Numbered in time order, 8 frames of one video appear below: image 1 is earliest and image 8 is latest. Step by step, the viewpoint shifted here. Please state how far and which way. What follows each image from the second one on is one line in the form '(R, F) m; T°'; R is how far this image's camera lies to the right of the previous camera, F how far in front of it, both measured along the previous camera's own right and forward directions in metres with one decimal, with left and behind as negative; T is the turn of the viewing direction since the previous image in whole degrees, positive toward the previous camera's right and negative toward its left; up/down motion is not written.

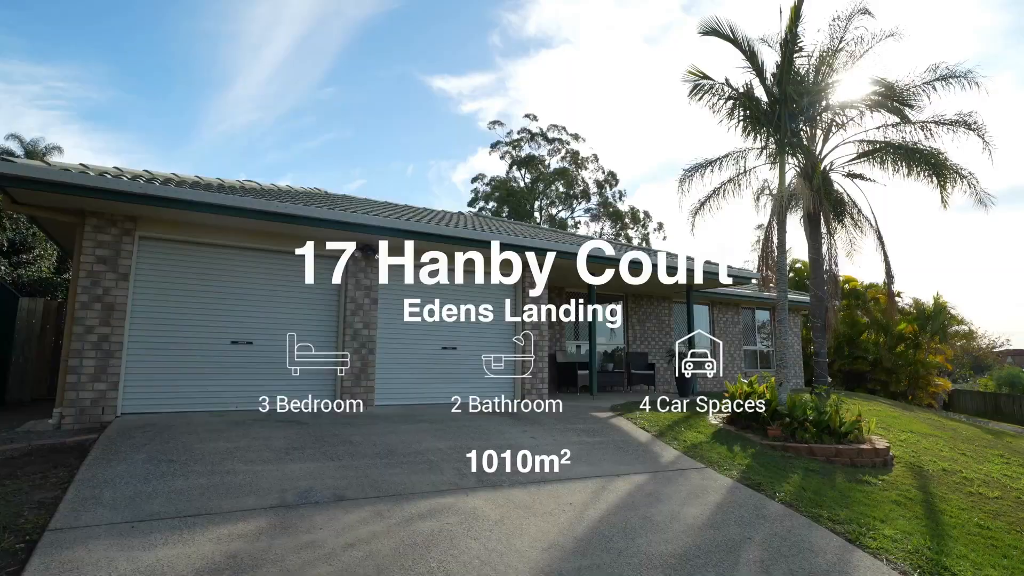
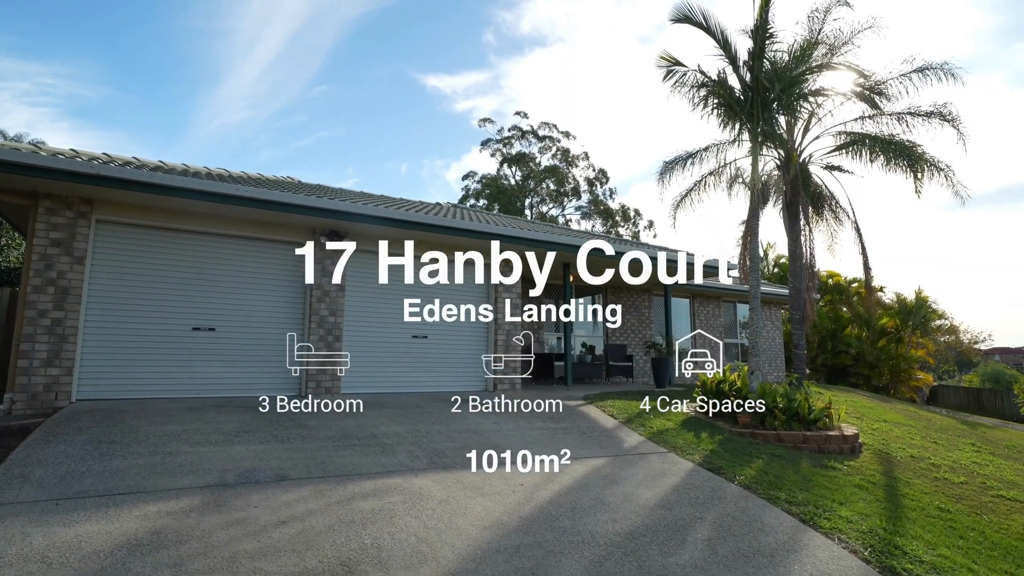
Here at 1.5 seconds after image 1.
(+0.4, +0.1) m; +1°
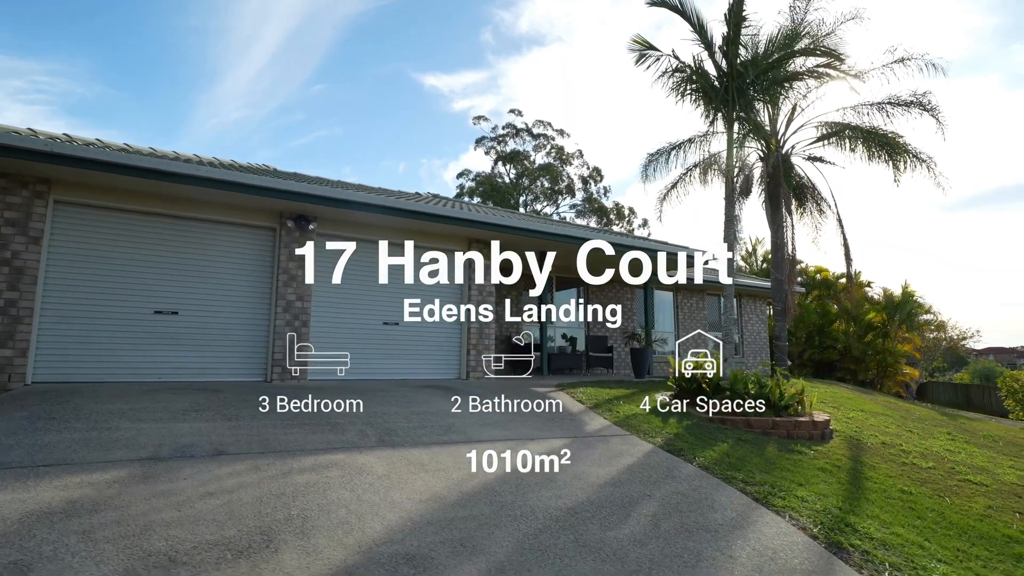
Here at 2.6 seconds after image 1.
(+0.4, +0.1) m; 0°
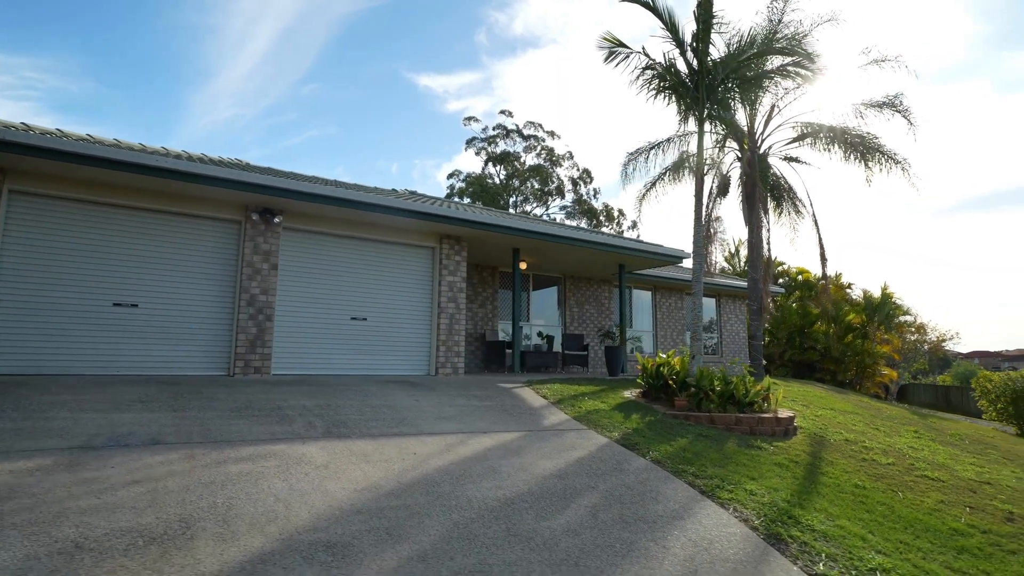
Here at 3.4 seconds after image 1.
(+0.4, 0.0) m; +1°
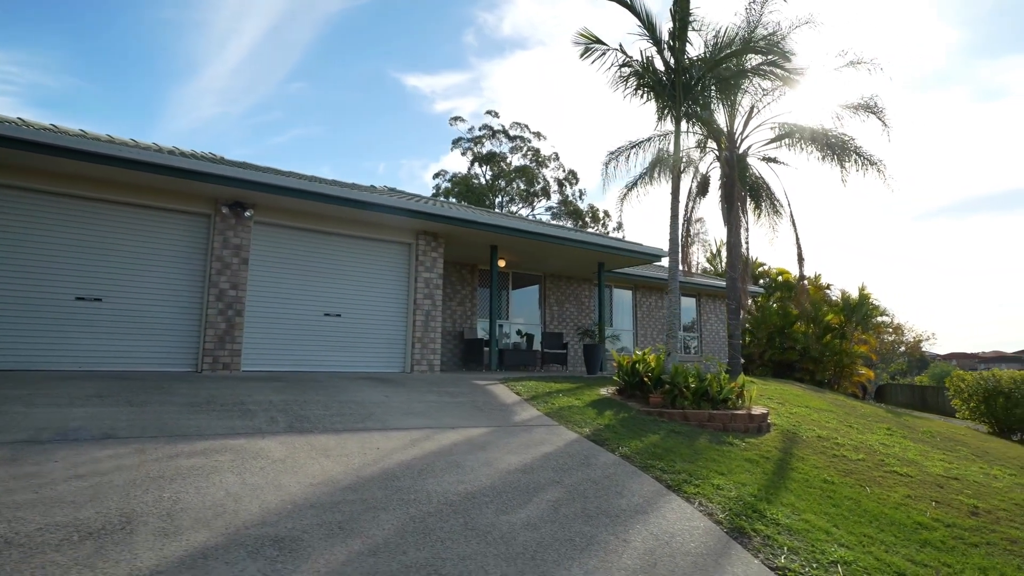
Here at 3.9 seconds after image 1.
(+0.2, +0.1) m; +1°
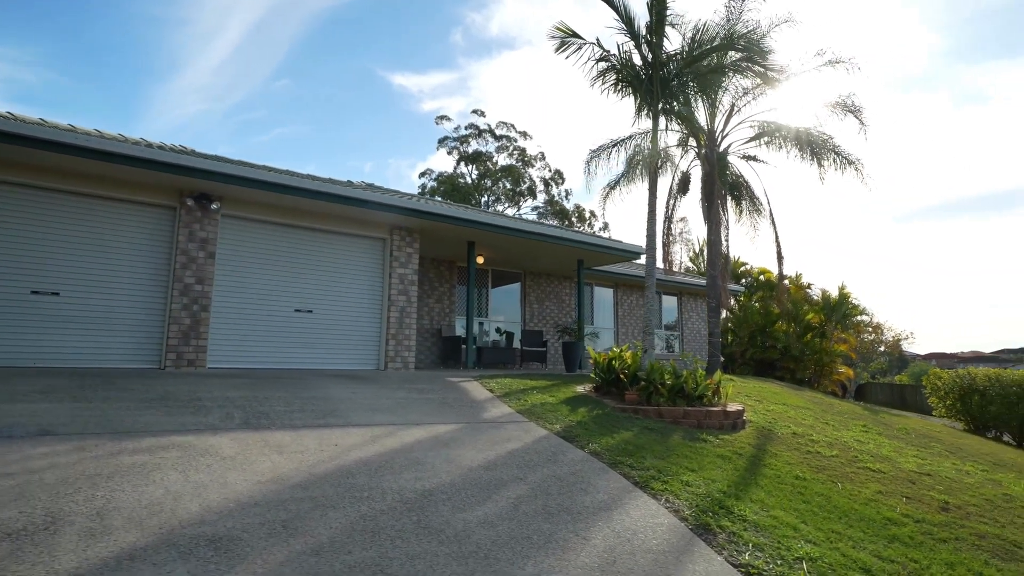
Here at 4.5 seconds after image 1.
(+0.2, +0.1) m; +1°
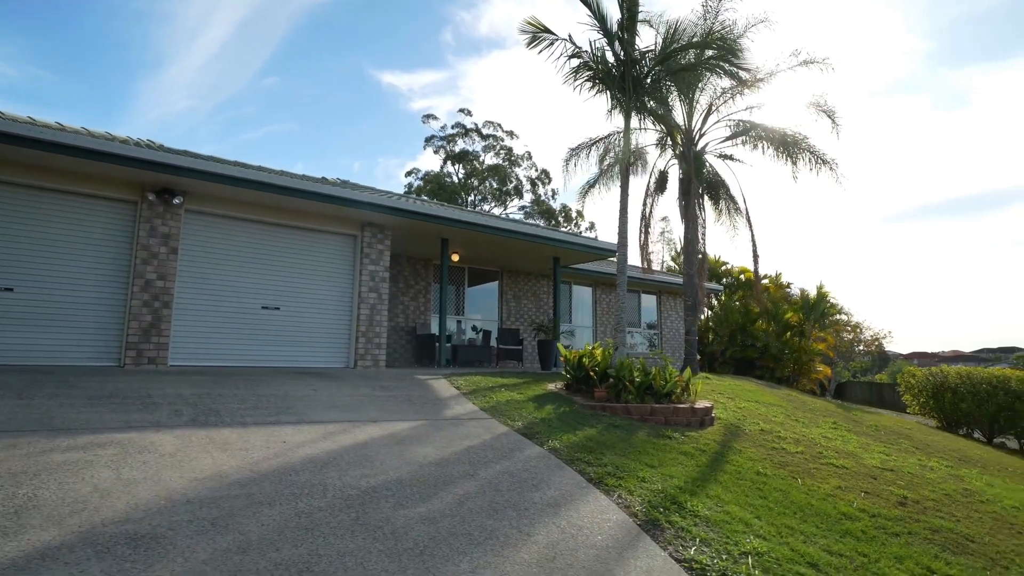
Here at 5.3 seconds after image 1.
(+0.3, 0.0) m; +1°
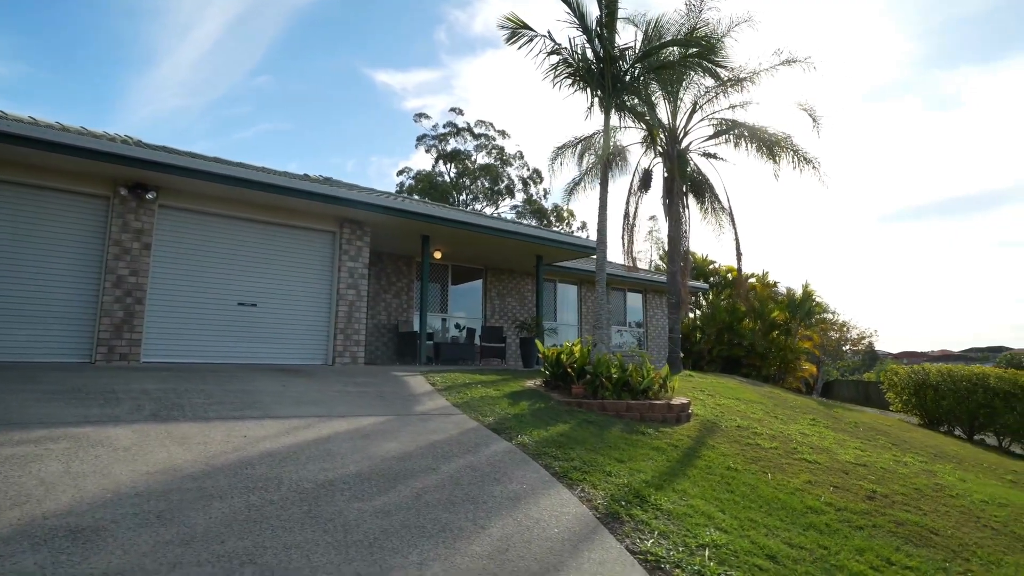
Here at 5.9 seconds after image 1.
(+0.3, 0.0) m; +1°
